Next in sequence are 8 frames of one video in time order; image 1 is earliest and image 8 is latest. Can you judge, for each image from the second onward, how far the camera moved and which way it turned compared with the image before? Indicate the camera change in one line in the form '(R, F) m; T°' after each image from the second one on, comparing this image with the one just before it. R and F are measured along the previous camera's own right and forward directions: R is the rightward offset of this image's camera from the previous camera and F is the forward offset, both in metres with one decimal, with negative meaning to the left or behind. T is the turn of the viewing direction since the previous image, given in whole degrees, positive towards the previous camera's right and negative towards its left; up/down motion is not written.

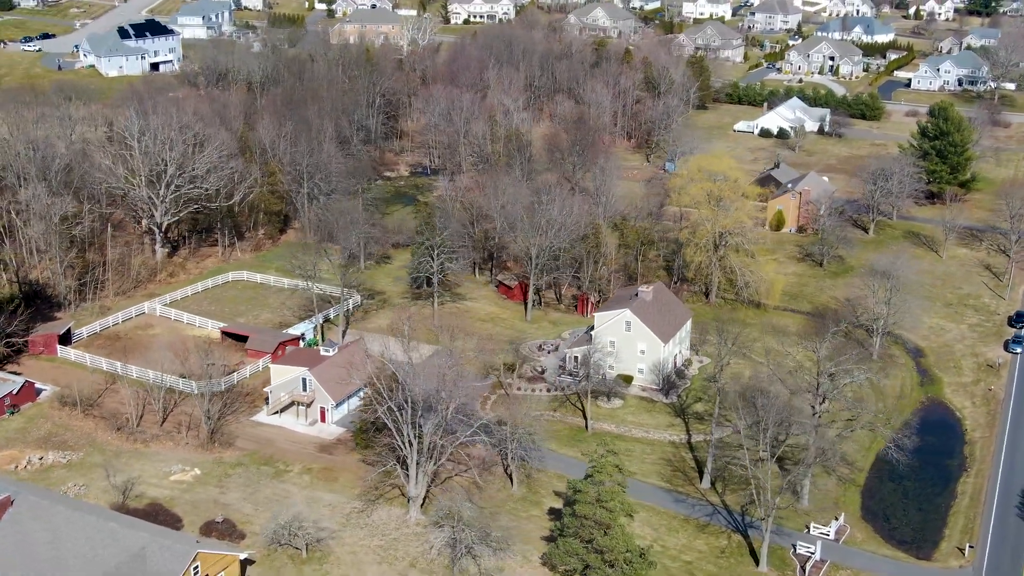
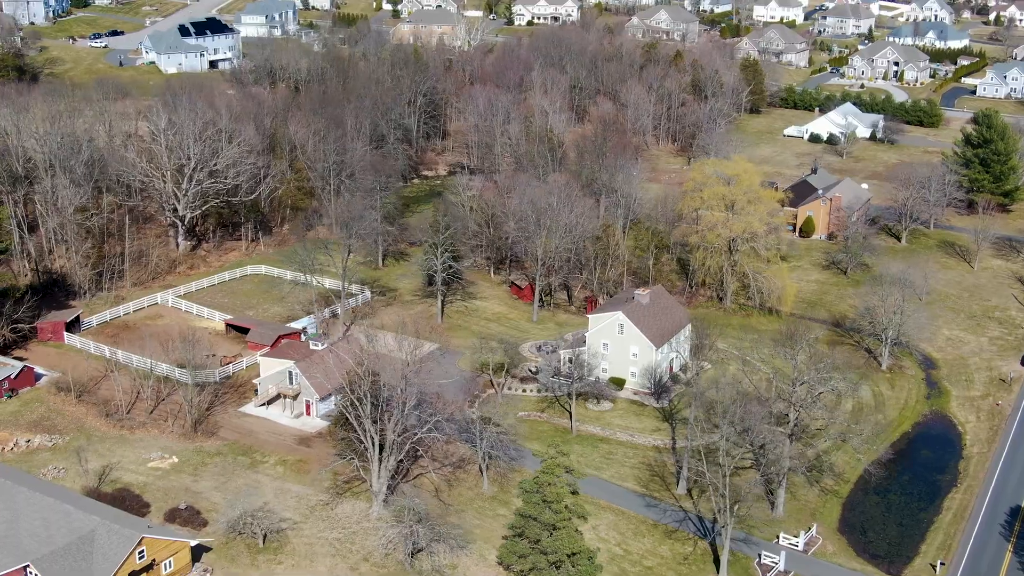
(+2.6, +0.2) m; -3°
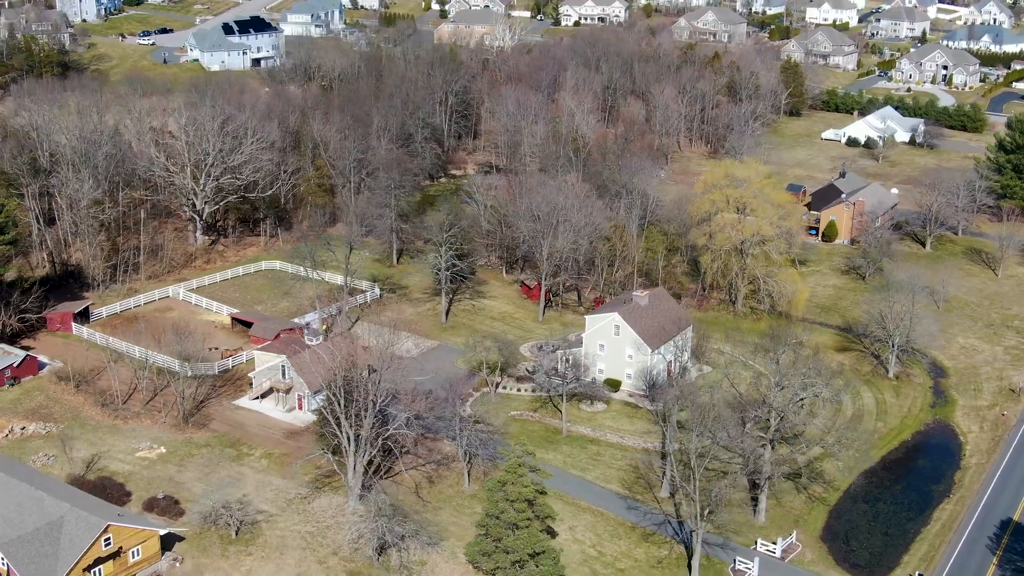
(+1.8, +0.1) m; -2°
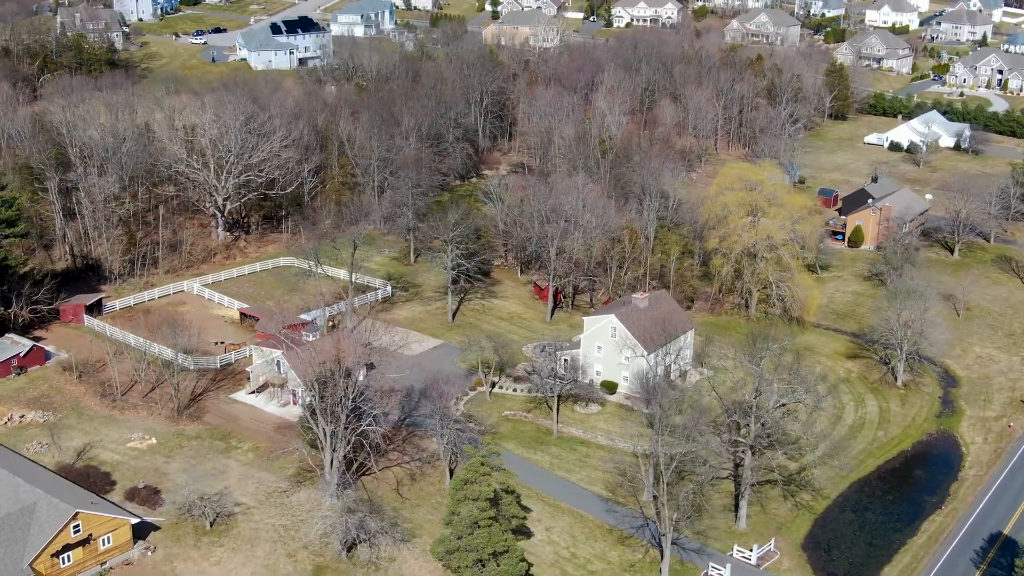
(+2.0, +0.1) m; -3°
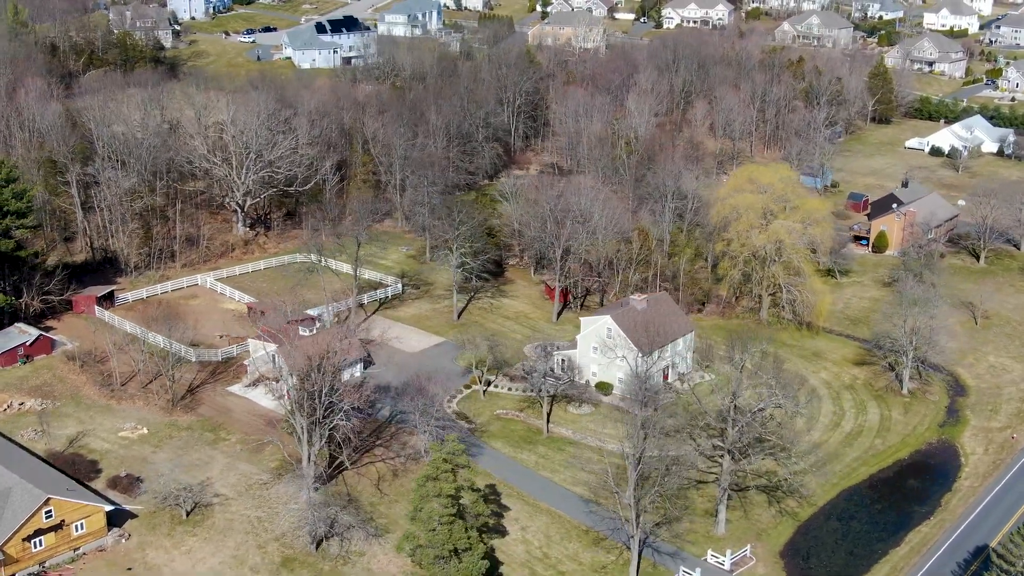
(+1.9, 0.0) m; -3°
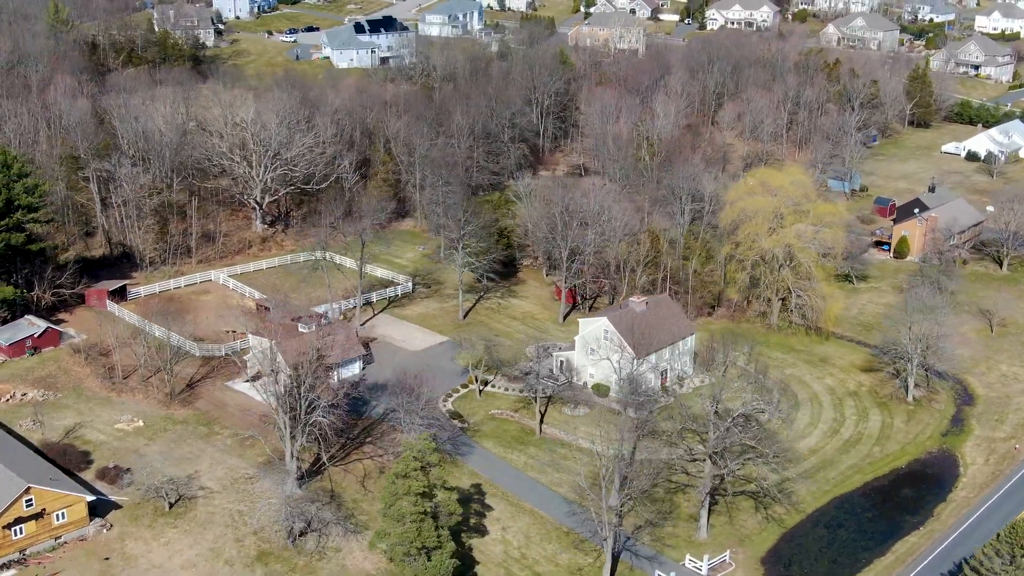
(+1.6, 0.0) m; -2°
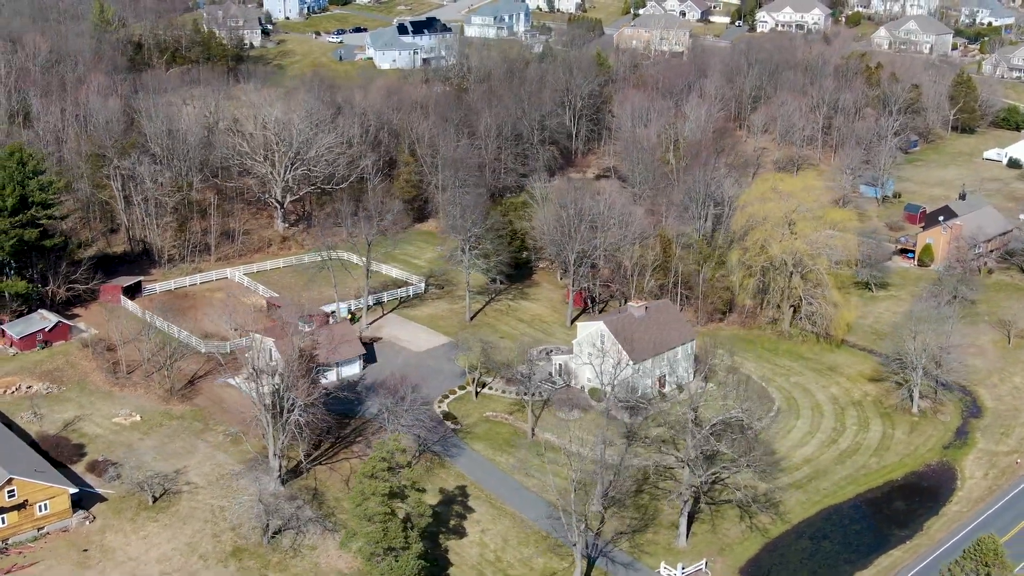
(+1.8, -0.1) m; -3°
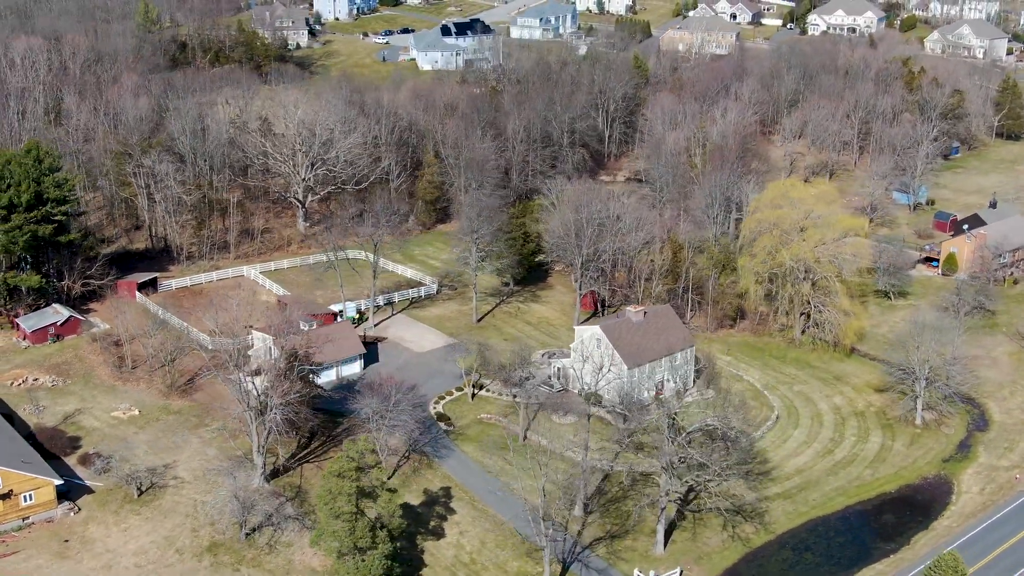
(+1.9, -0.1) m; -3°
